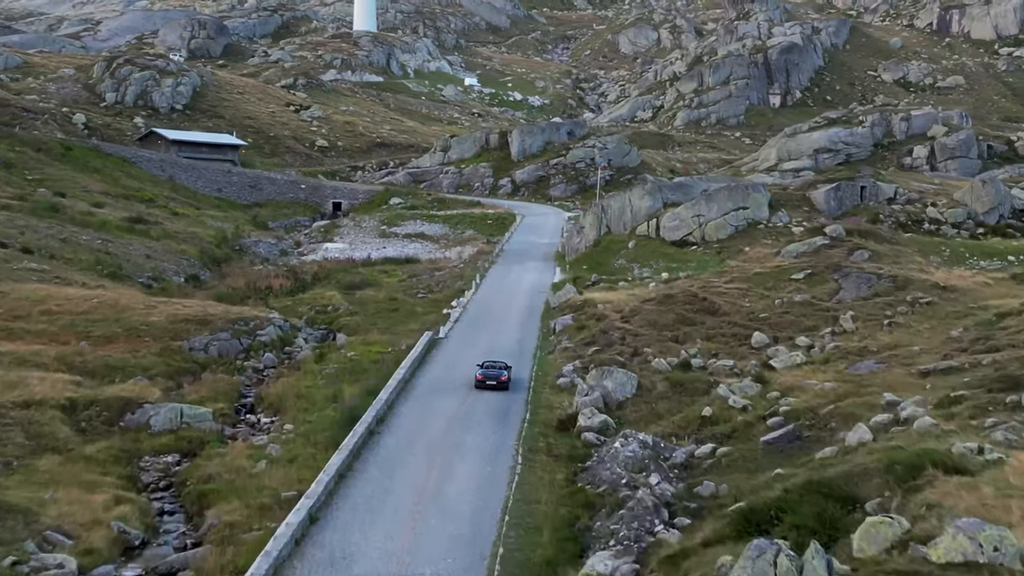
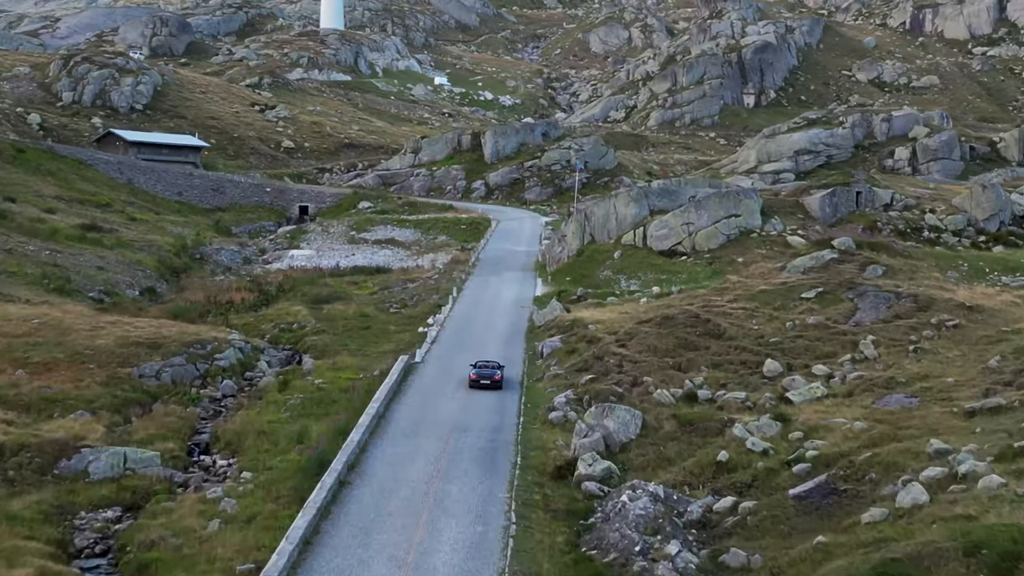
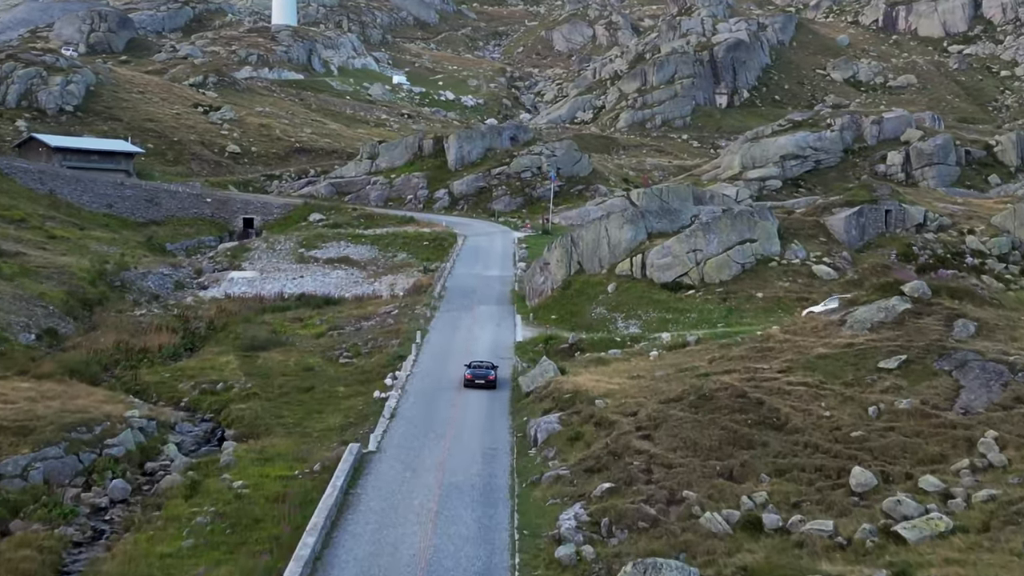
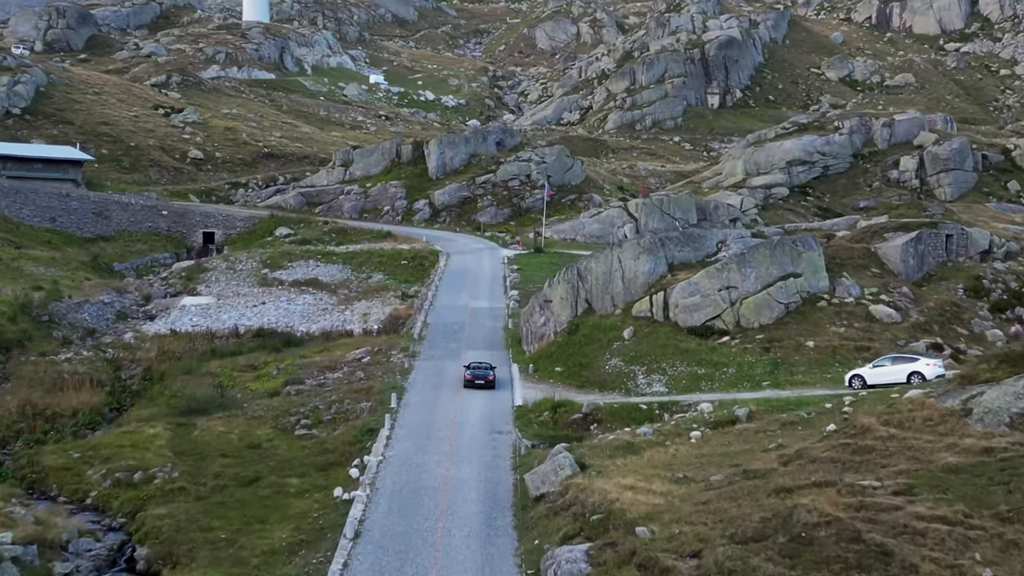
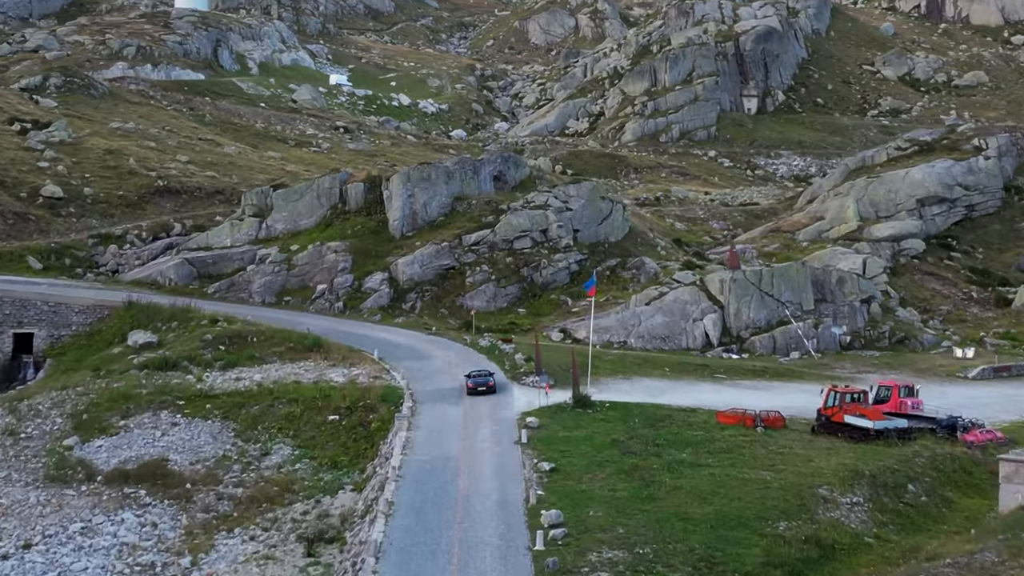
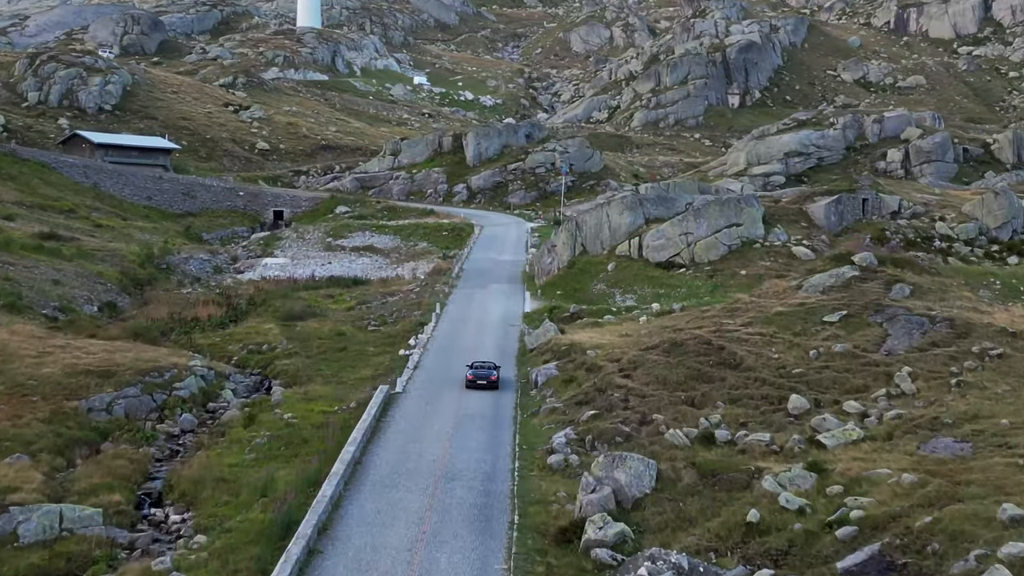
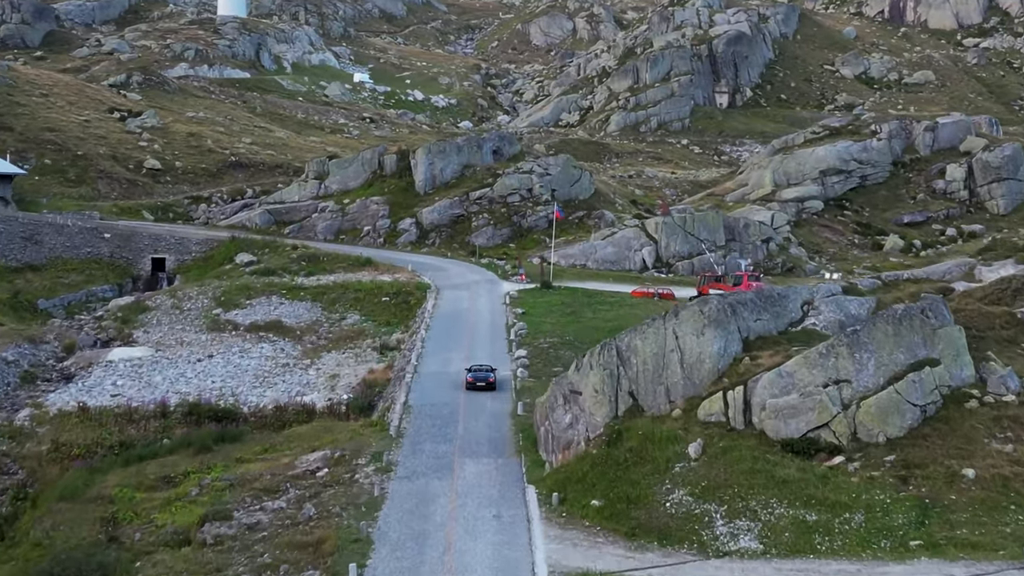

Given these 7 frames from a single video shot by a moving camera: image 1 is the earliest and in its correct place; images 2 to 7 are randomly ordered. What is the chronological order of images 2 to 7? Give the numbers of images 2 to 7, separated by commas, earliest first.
2, 6, 3, 4, 7, 5
